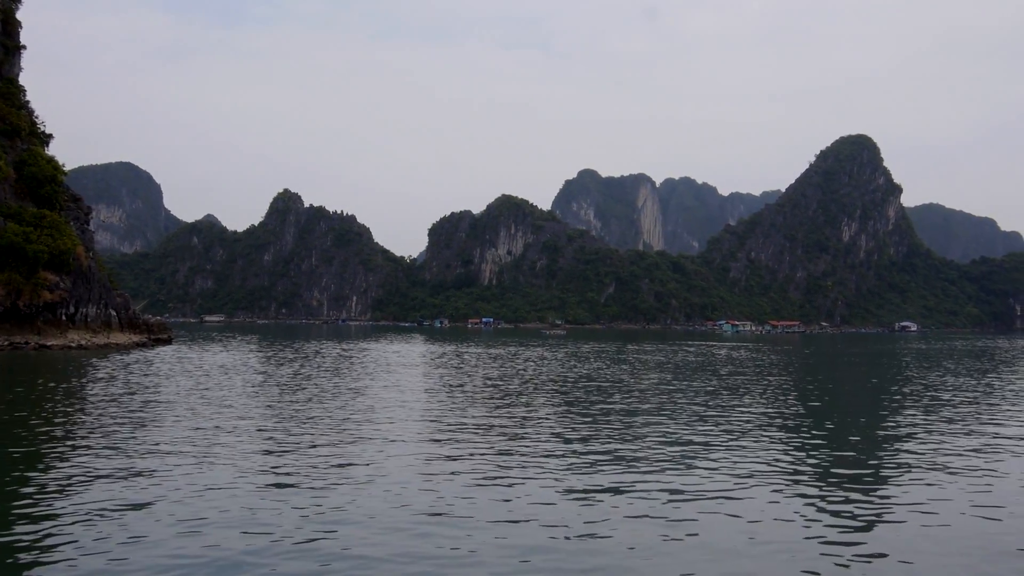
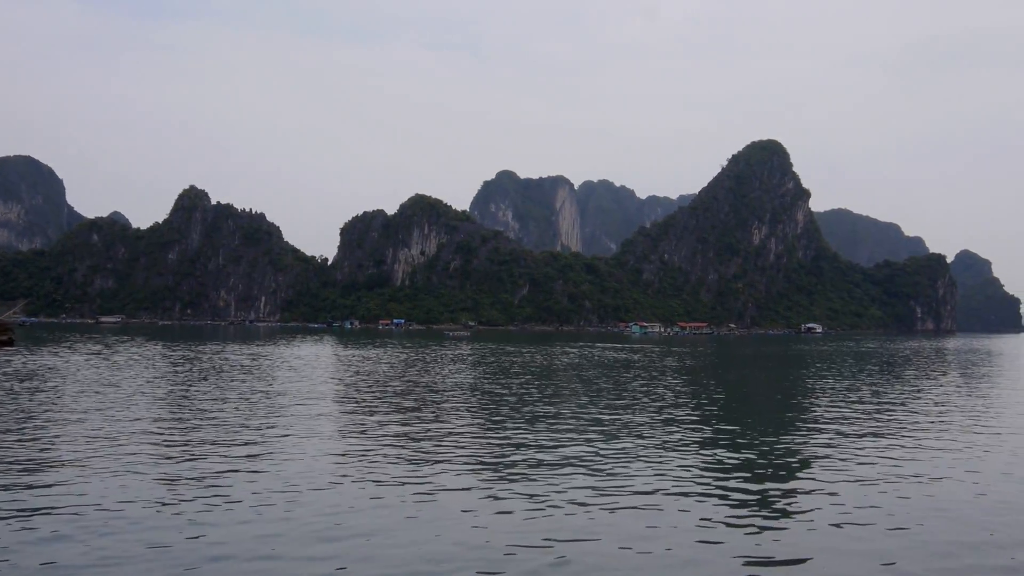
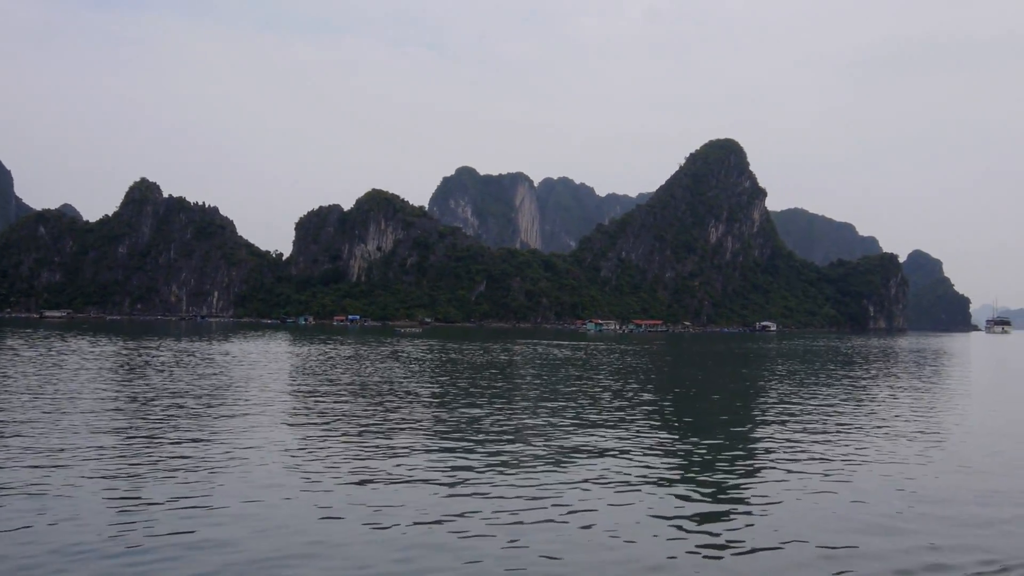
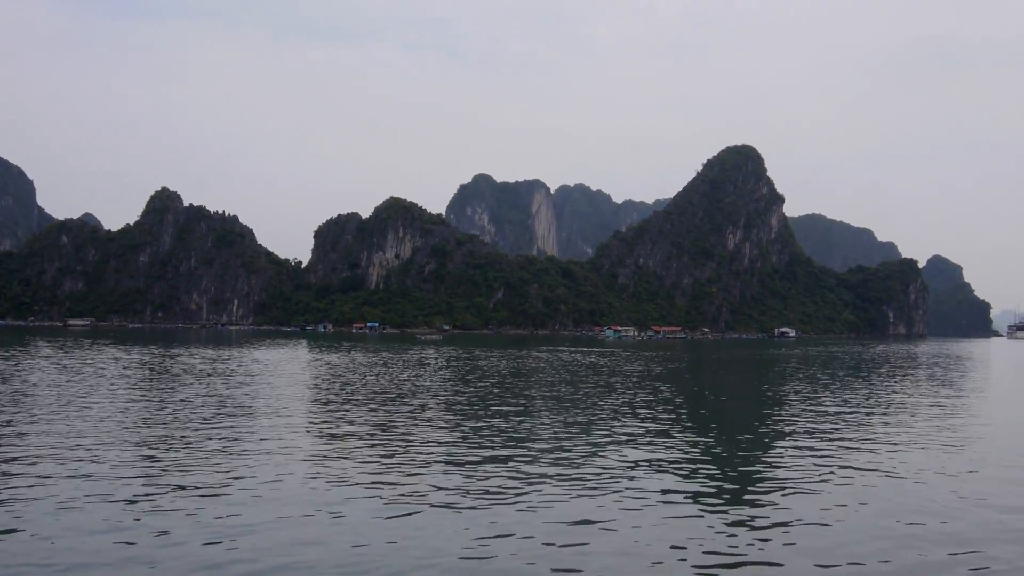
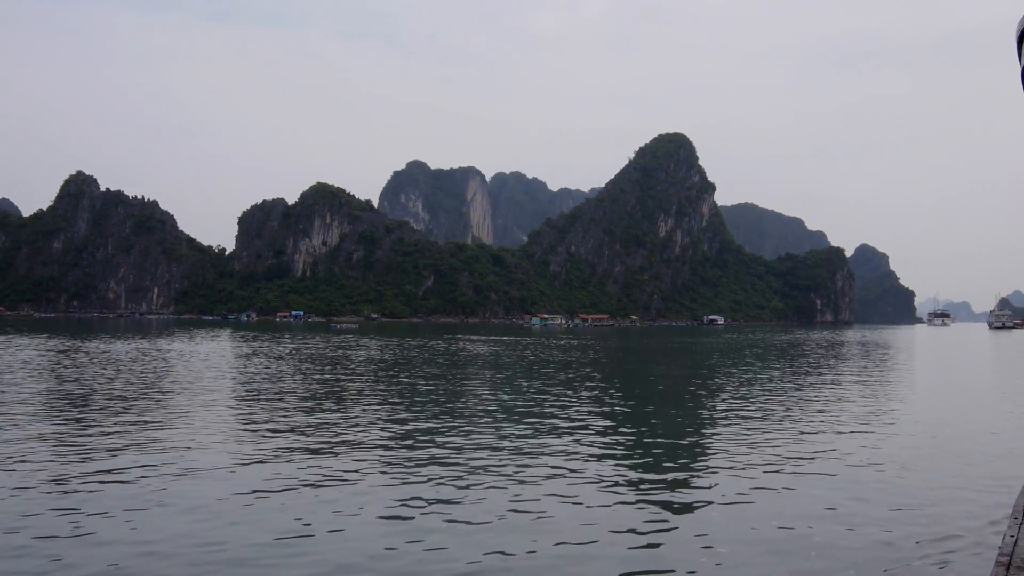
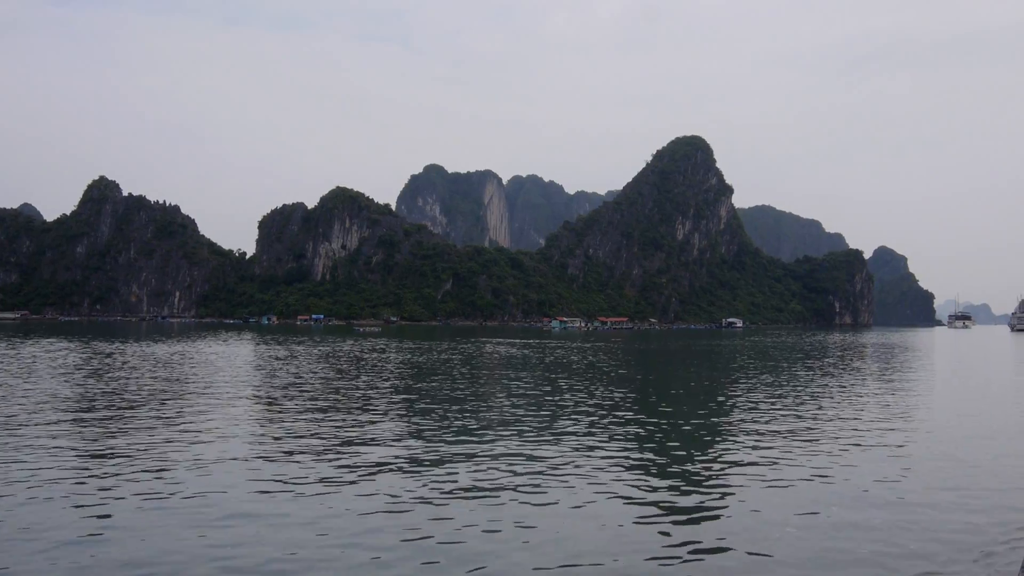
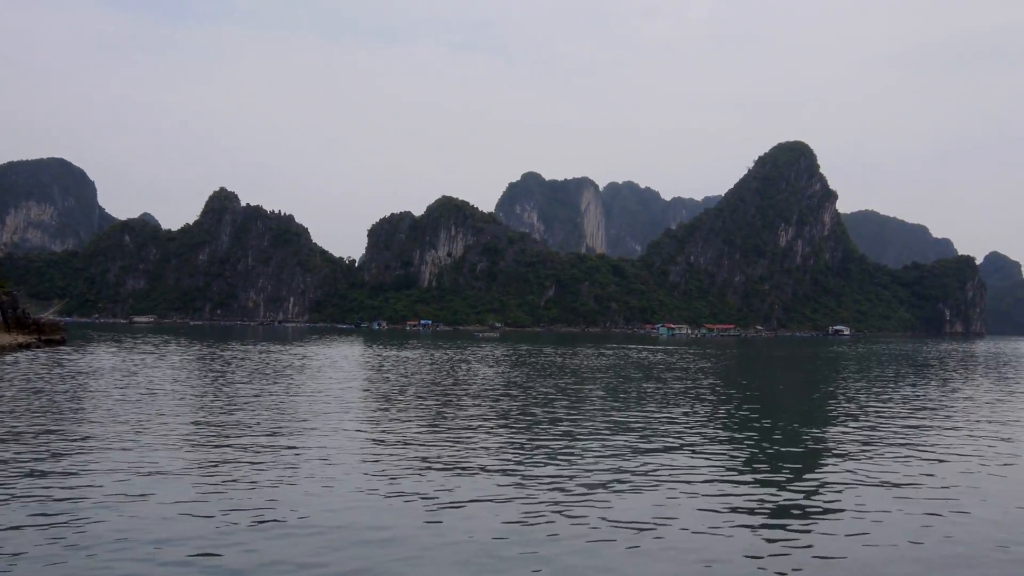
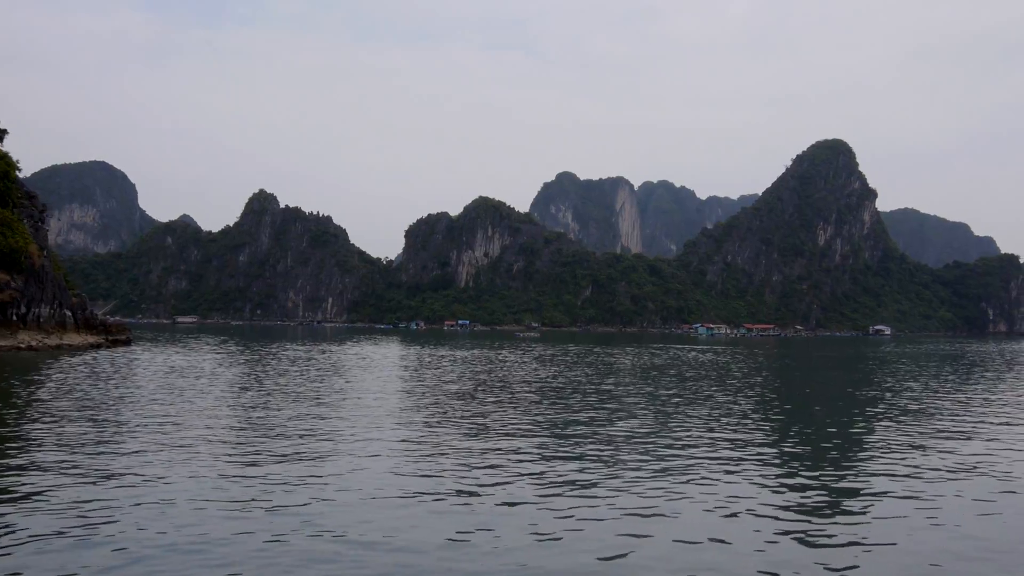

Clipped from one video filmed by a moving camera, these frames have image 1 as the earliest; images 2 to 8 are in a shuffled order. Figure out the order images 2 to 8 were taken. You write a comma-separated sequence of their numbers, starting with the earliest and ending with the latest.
8, 7, 2, 4, 3, 6, 5
